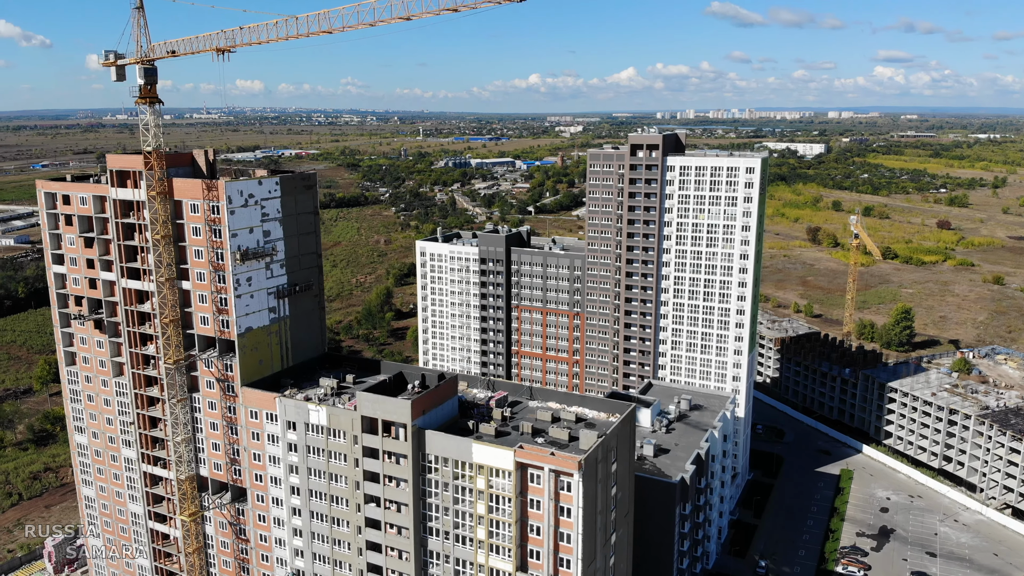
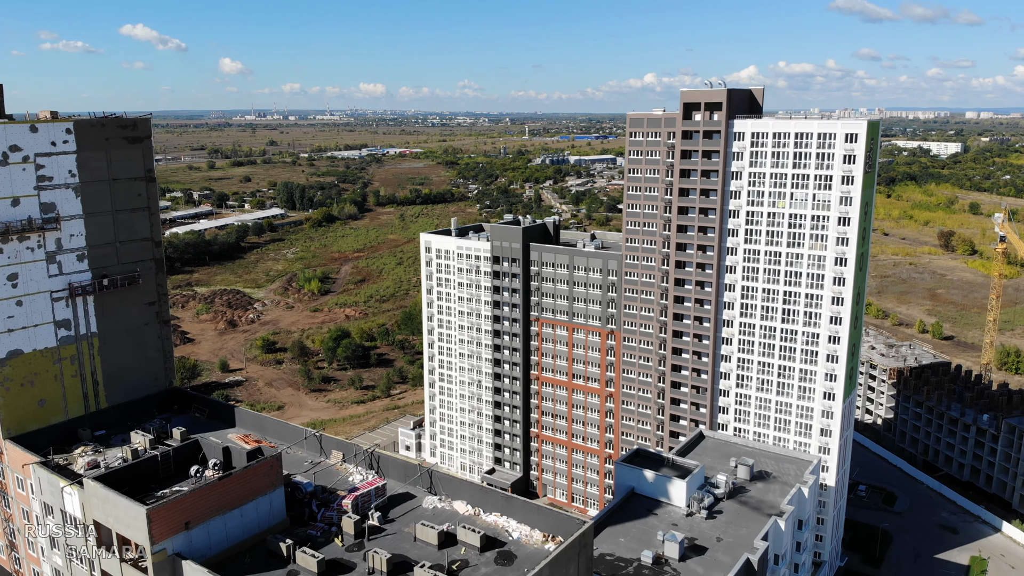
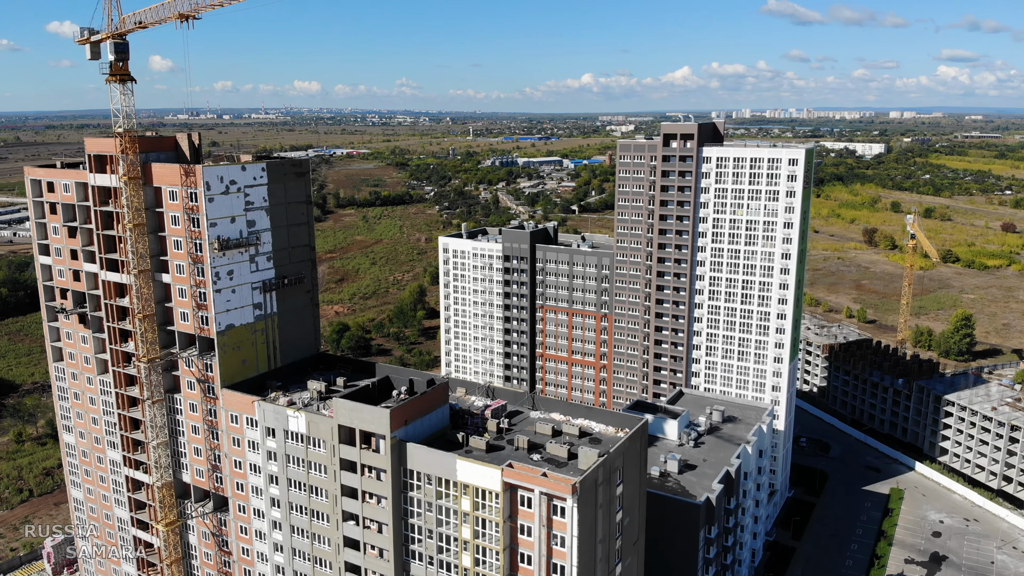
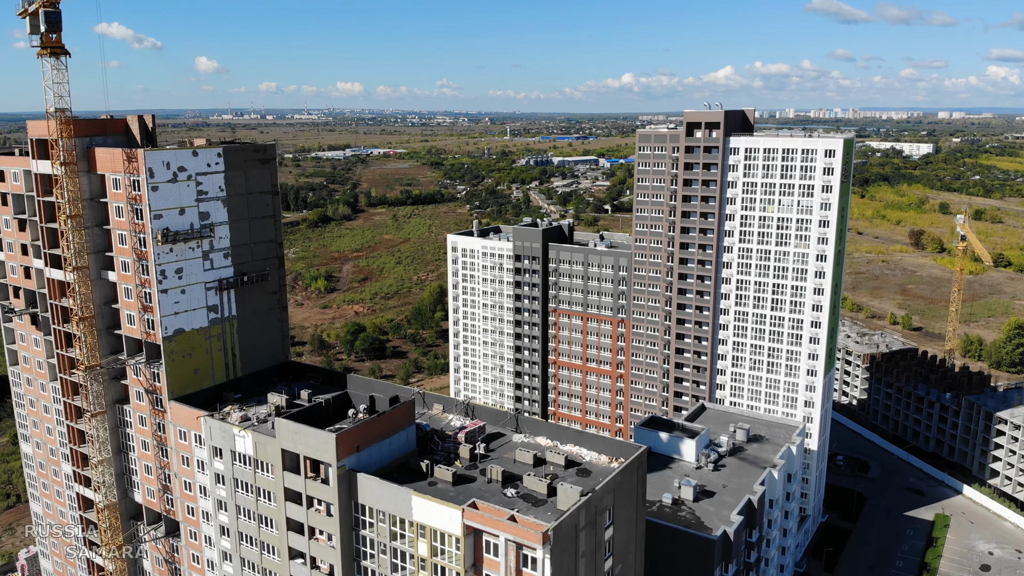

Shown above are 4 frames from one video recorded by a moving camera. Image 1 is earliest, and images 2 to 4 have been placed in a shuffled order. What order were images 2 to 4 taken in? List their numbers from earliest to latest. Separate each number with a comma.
3, 4, 2
